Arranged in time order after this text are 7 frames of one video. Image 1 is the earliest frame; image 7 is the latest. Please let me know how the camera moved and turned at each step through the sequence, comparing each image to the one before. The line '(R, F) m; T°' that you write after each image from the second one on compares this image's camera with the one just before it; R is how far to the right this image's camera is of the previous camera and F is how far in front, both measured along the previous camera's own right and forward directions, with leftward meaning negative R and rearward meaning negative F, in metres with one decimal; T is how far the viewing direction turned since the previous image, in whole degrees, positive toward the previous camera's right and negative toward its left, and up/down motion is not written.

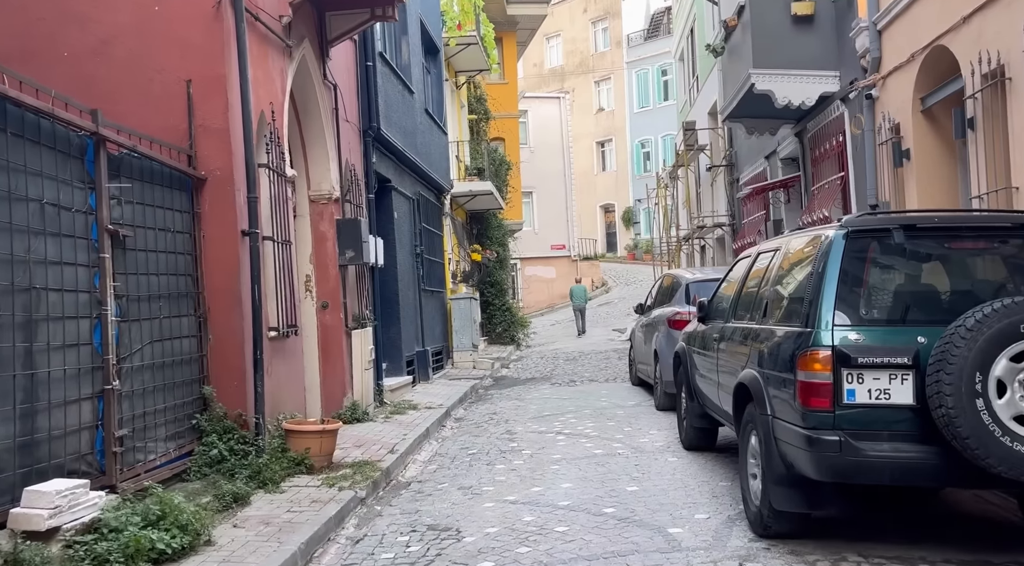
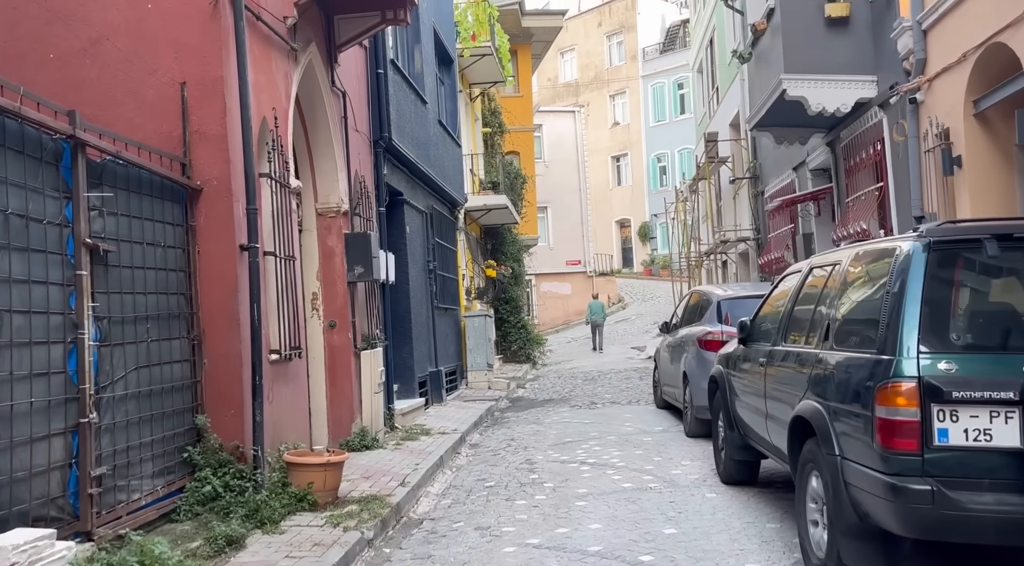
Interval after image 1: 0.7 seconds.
(-0.1, +0.7) m; -1°
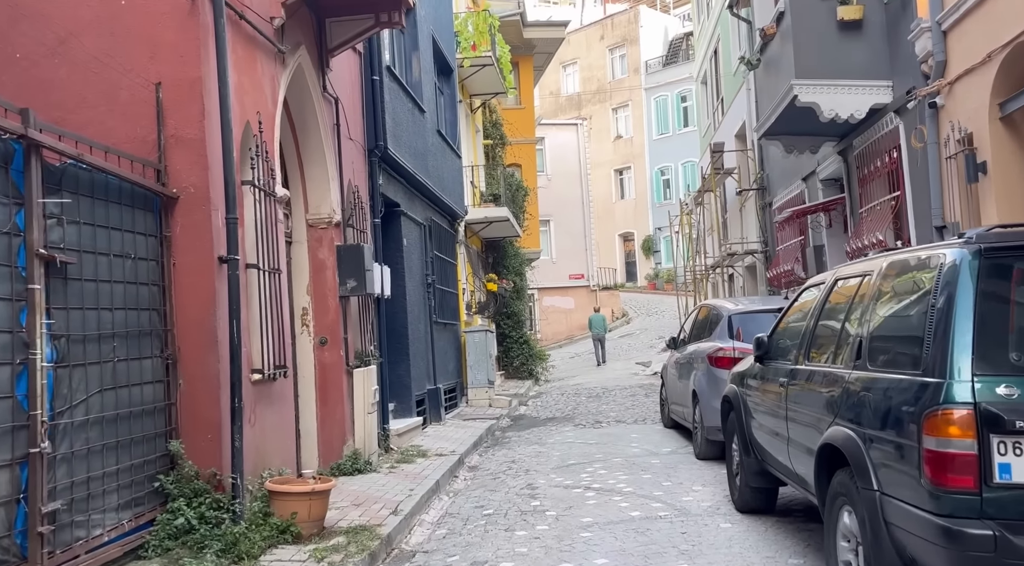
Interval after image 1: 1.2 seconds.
(0.0, +0.5) m; 0°
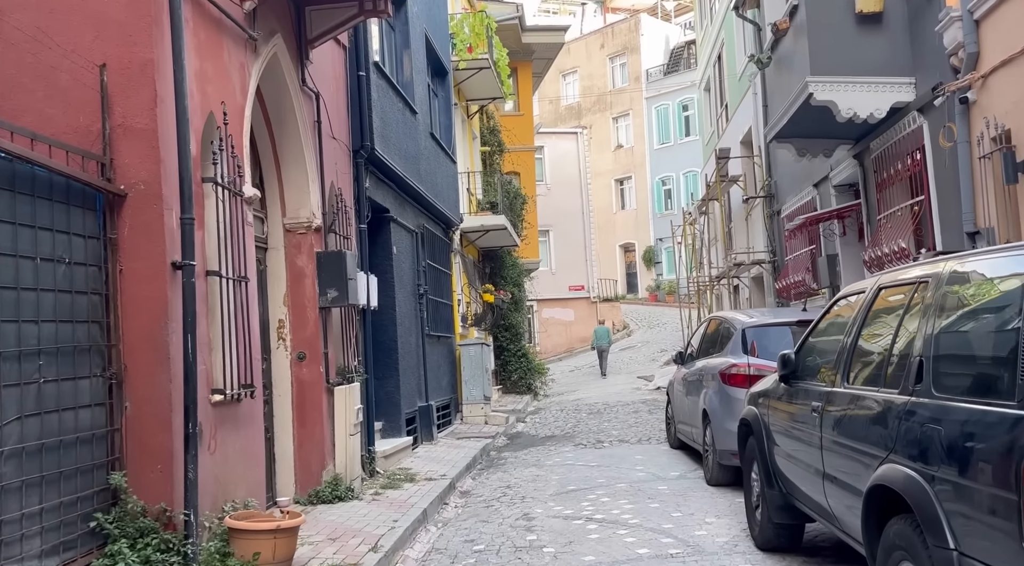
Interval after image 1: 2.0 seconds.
(0.0, +0.8) m; 0°
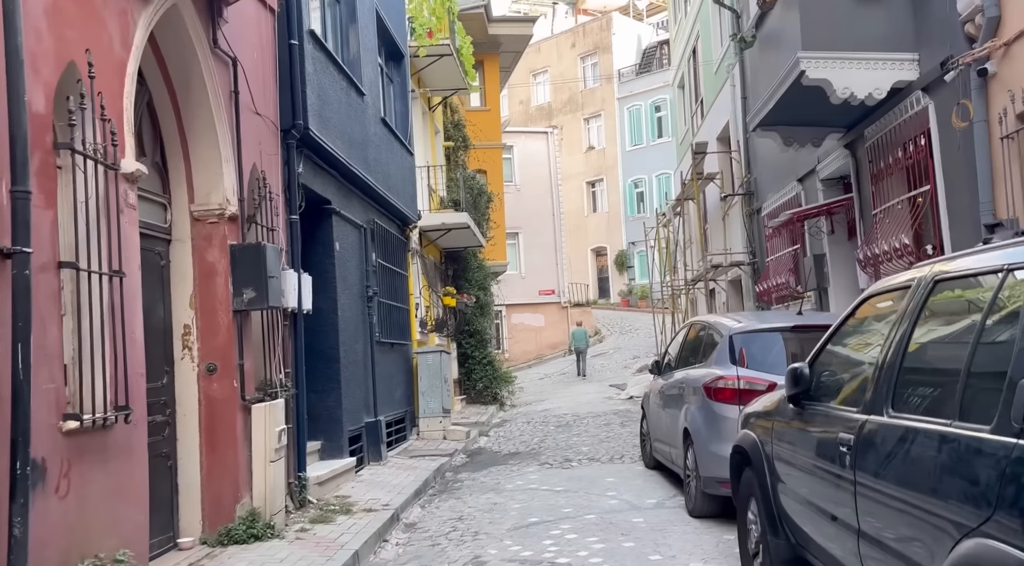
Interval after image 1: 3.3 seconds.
(+0.2, +1.3) m; +2°
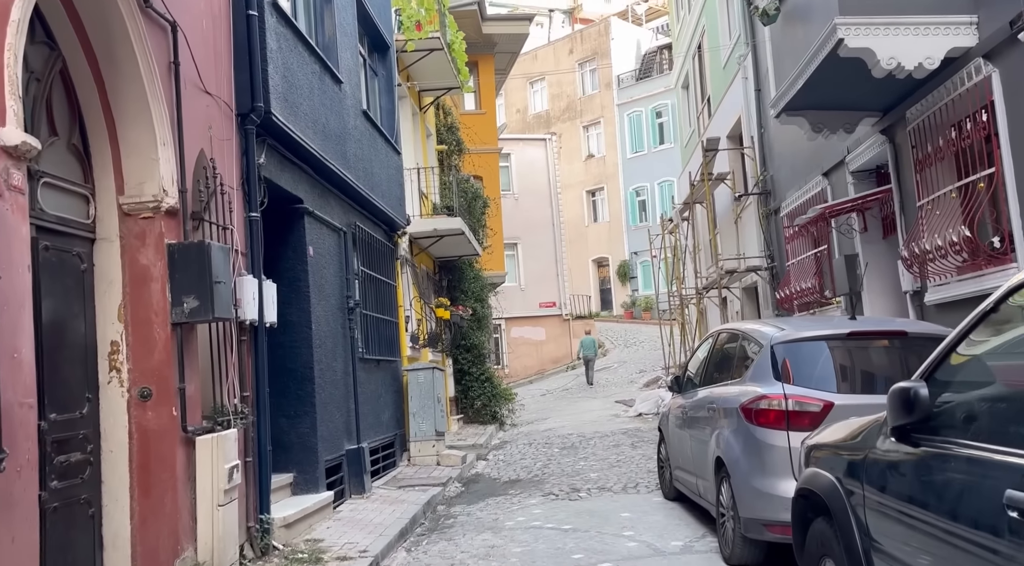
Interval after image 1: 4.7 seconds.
(0.0, +1.3) m; 0°
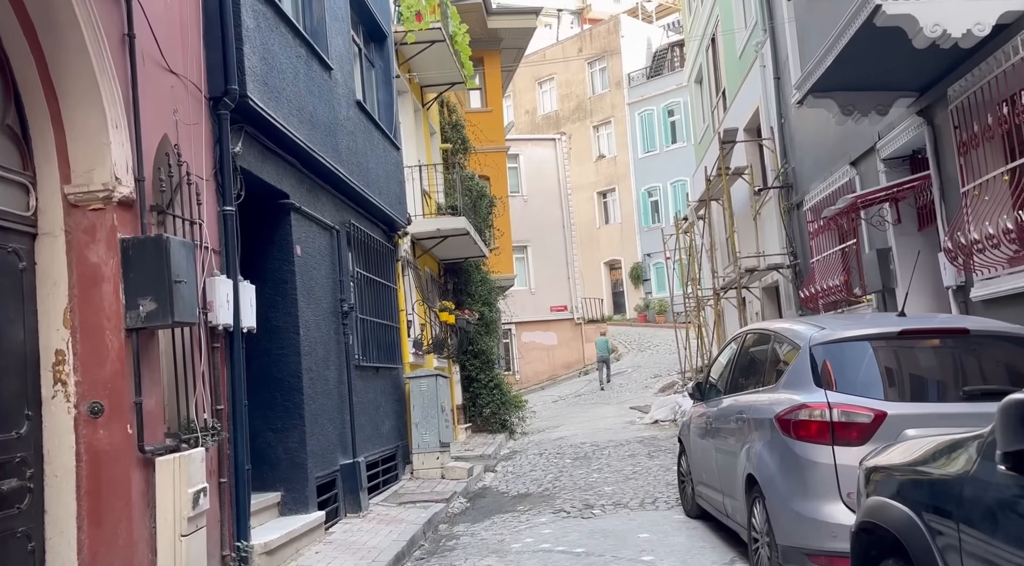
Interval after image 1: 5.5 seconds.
(+0.1, +0.8) m; -1°
